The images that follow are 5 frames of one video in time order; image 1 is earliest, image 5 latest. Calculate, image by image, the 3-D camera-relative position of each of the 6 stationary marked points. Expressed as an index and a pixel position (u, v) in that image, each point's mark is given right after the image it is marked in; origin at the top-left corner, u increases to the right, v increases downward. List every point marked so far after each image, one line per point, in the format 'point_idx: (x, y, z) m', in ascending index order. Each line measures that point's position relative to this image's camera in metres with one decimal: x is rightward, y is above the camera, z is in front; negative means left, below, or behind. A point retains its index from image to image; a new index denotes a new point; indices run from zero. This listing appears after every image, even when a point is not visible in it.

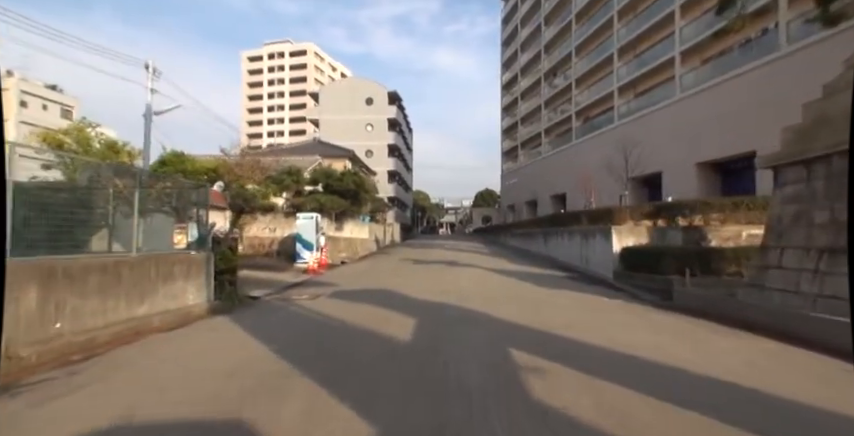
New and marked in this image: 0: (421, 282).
0: (-0.3, -3.0, +18.1) m
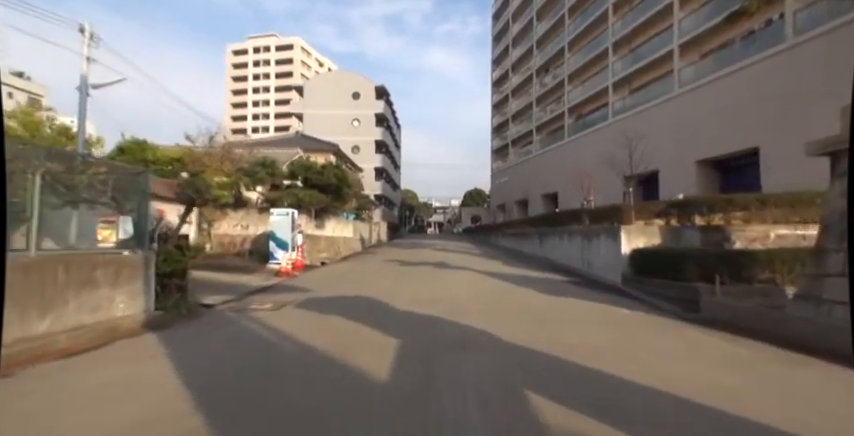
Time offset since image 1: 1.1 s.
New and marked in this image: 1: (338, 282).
0: (-0.8, -2.9, +15.8) m
1: (-4.3, -3.1, +18.2) m
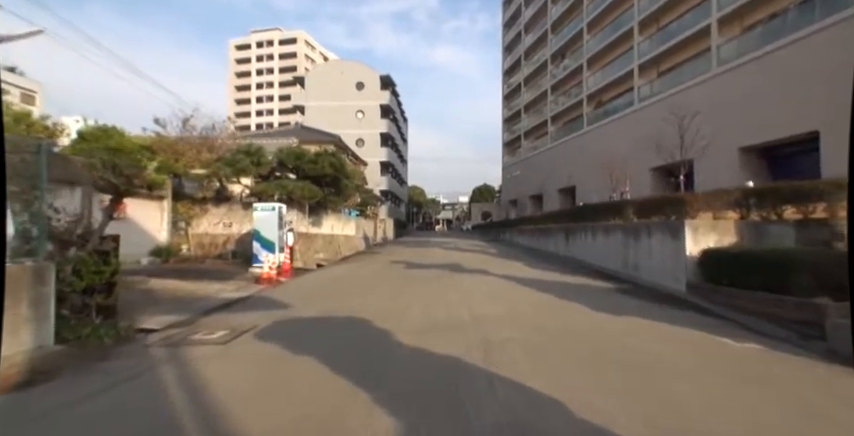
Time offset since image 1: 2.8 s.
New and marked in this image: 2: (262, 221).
0: (-0.4, -2.7, +12.2) m
1: (-3.9, -2.9, +14.7) m
2: (-8.5, -0.1, +19.5) m
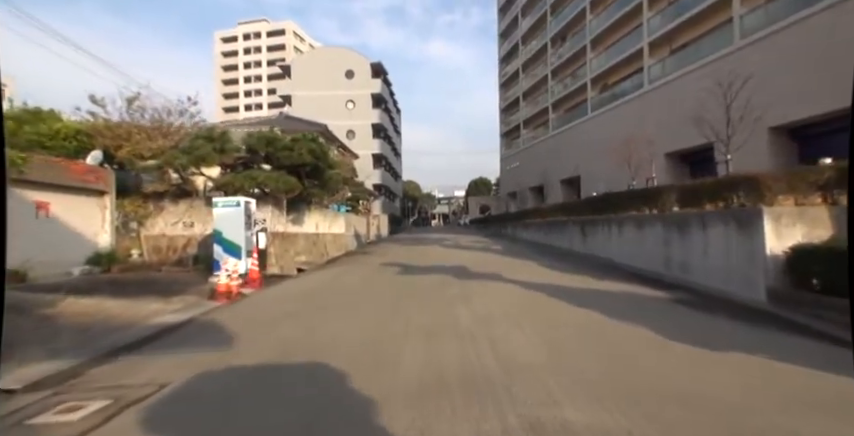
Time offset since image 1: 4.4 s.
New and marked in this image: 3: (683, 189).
0: (-0.4, -2.5, +8.8) m
1: (-3.8, -2.8, +11.2) m
2: (-8.6, 0.0, +16.0) m
3: (+10.5, +1.1, +15.7) m
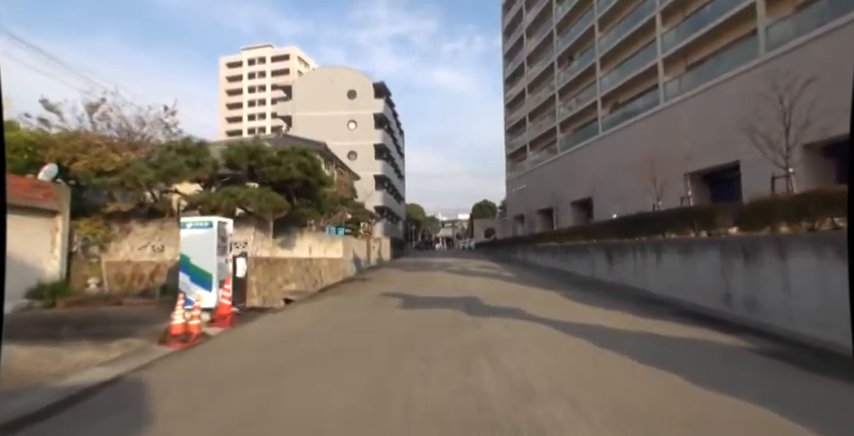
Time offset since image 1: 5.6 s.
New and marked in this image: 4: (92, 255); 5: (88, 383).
0: (-0.2, -2.9, +6.1) m
1: (-3.7, -3.3, +8.5) m
2: (-8.4, -0.9, +13.4) m
3: (+10.8, +0.3, +13.1) m
4: (-14.3, -1.6, +16.2) m
5: (-6.8, -3.3, +7.5) m
